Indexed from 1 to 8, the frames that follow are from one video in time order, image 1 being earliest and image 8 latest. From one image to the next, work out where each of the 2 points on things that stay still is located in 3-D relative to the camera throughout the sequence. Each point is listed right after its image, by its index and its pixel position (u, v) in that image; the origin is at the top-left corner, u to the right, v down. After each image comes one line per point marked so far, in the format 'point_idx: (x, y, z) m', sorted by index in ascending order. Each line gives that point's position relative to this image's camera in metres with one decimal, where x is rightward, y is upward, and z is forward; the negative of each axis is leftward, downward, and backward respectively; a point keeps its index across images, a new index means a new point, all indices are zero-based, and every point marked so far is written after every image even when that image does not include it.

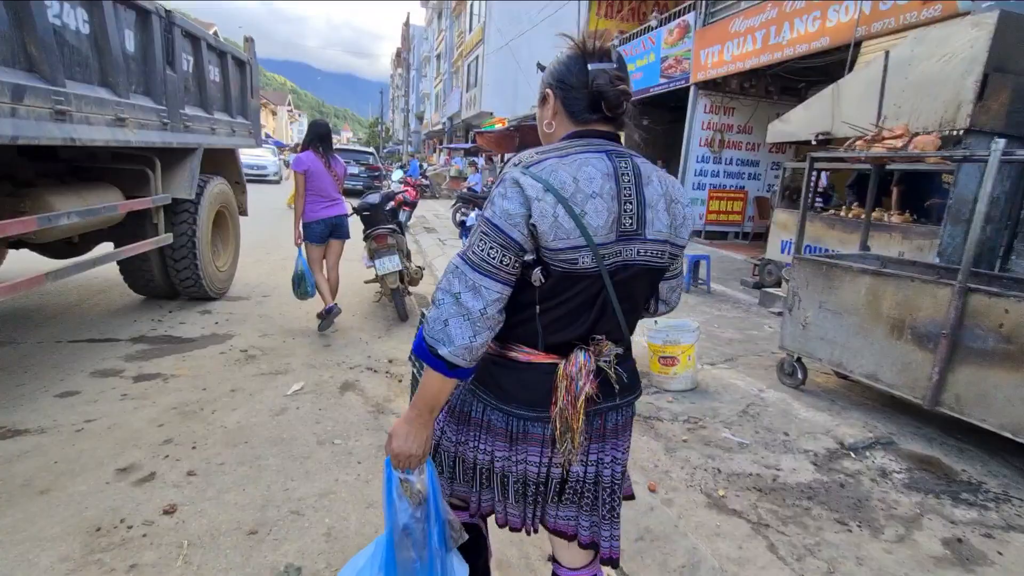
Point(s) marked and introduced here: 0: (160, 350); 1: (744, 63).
0: (-2.8, -0.5, +4.0) m
1: (+4.2, +4.1, +8.9) m
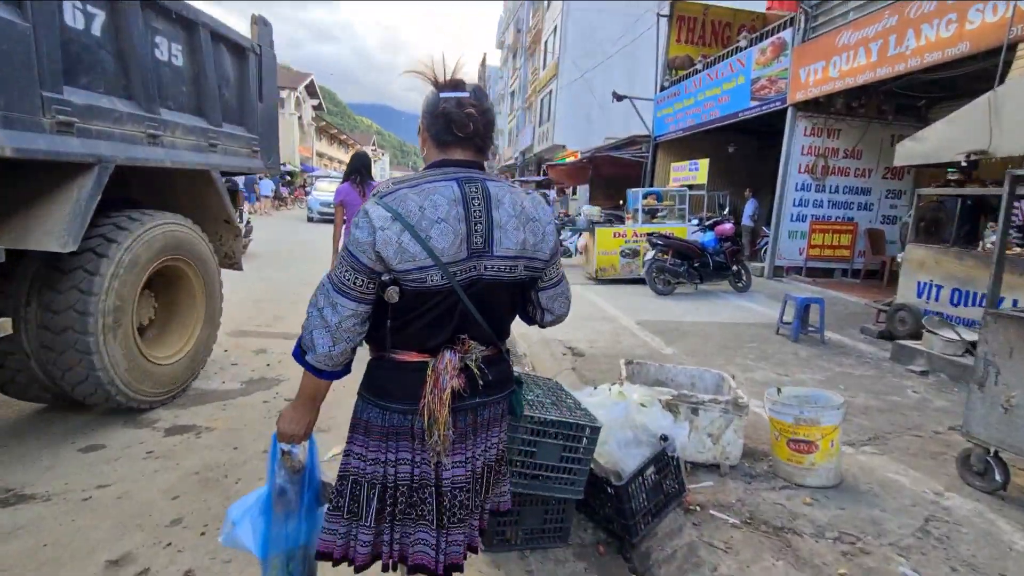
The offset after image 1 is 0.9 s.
0: (-2.3, -0.8, +3.6) m
1: (+5.4, +3.3, +7.9) m
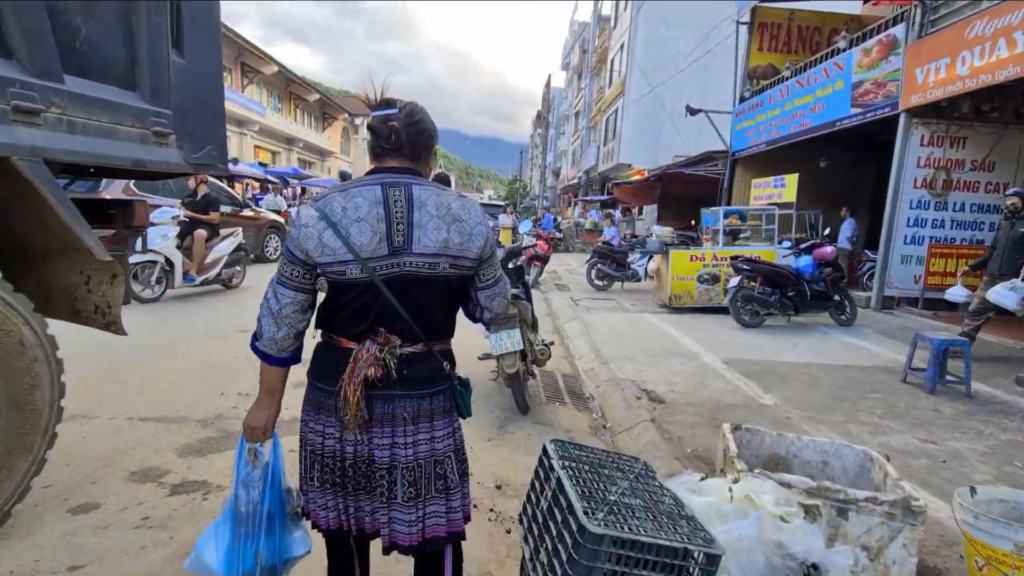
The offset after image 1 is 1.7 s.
0: (-1.9, -1.0, +3.2) m
1: (+6.4, +2.8, +6.6) m
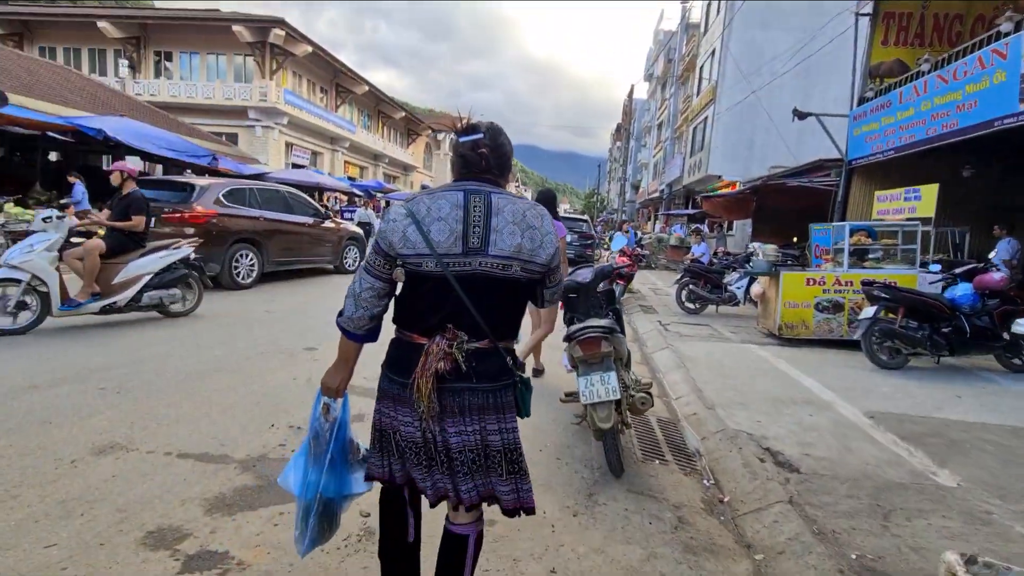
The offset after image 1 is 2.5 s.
0: (-1.4, -1.1, +2.7) m
1: (+7.4, +2.4, +4.9) m
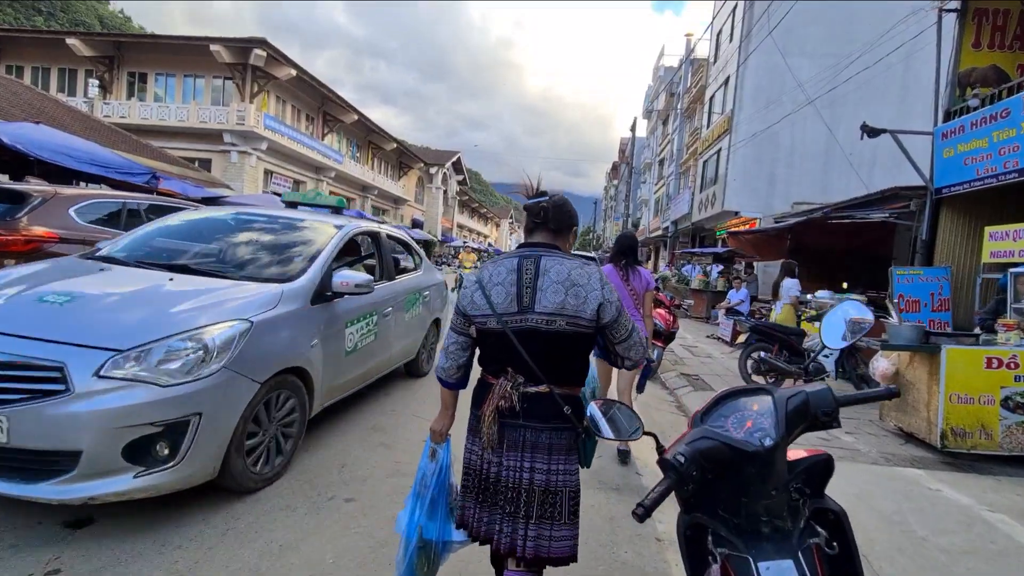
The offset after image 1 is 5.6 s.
0: (-1.3, -1.5, -0.3) m
1: (+7.5, +1.7, +2.3) m
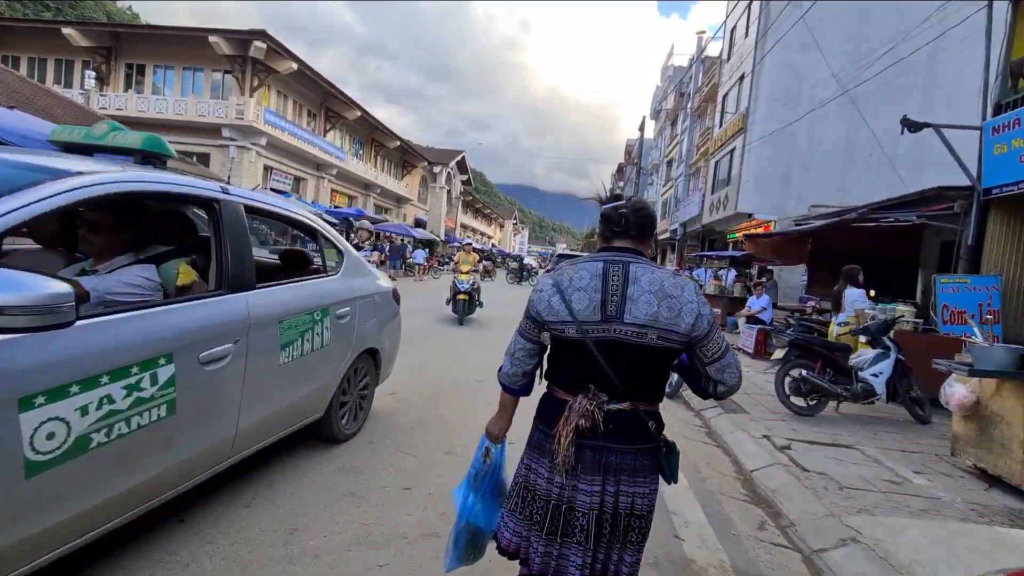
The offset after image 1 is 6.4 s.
0: (-1.3, -1.5, -1.1) m
1: (+7.6, +1.6, +1.5) m
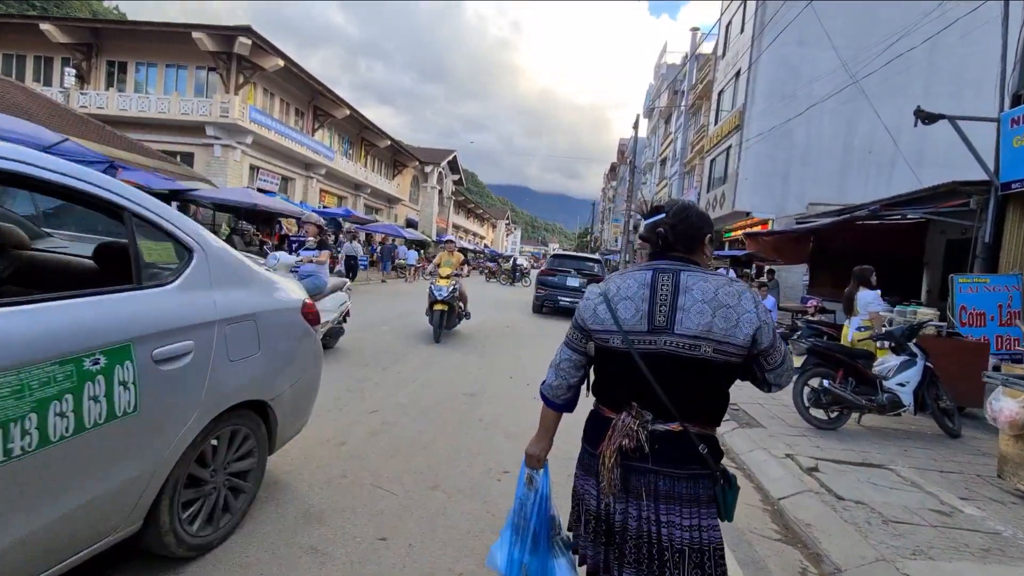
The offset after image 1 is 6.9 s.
0: (-1.2, -1.5, -1.7) m
1: (+7.5, +1.6, +1.0) m
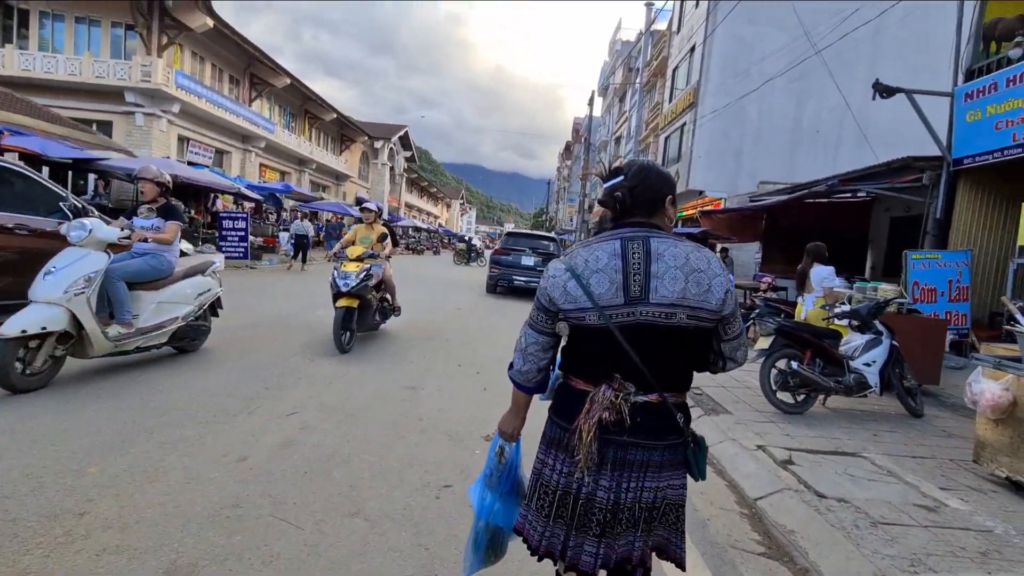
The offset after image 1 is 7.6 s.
0: (-1.1, -1.6, -2.4) m
1: (+7.4, +1.7, +0.9) m
